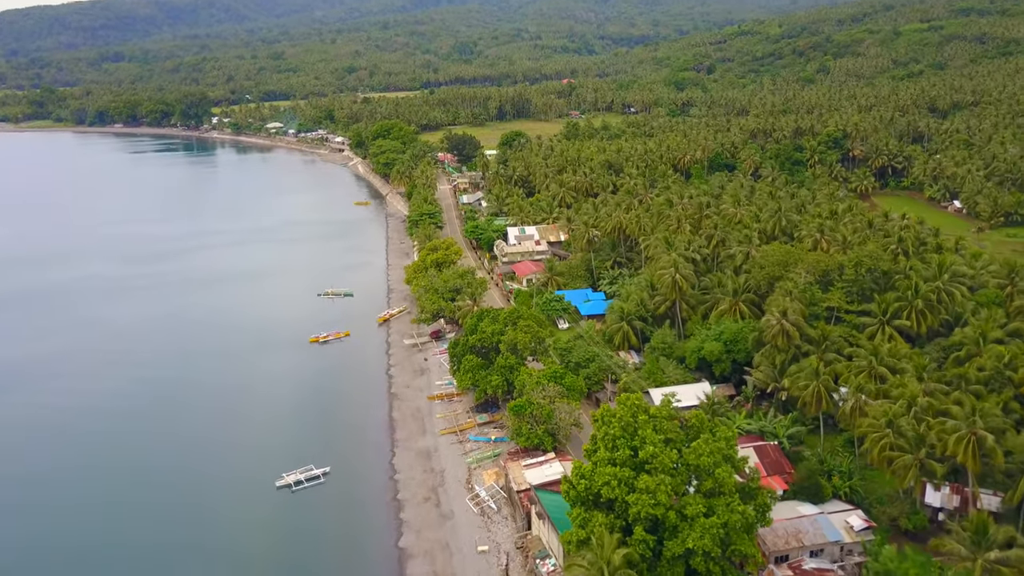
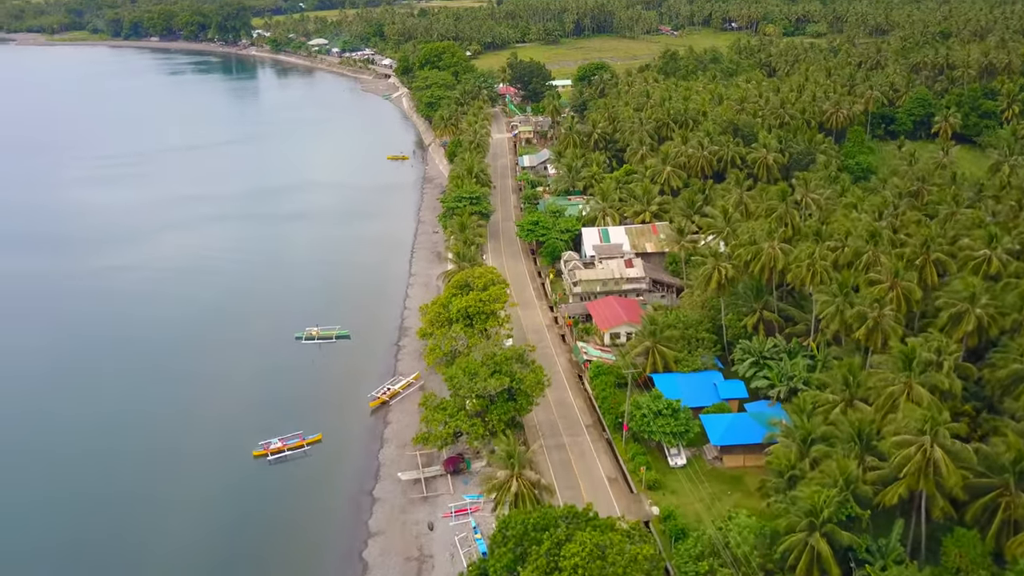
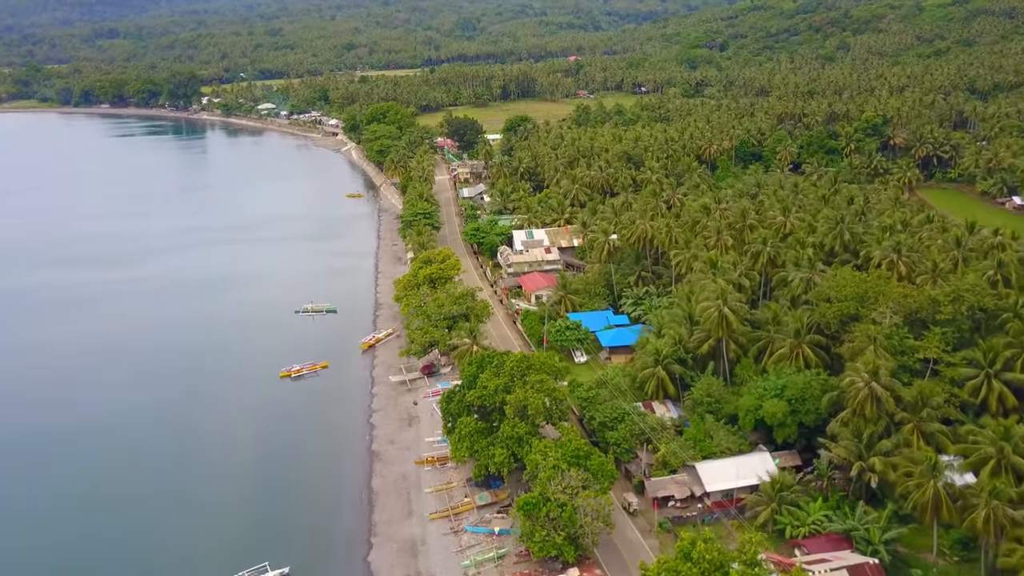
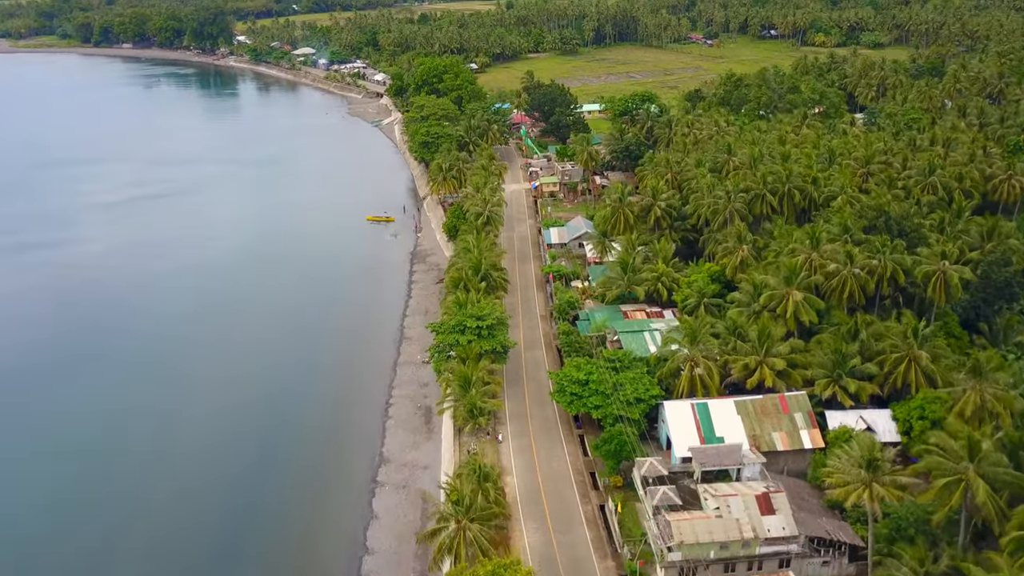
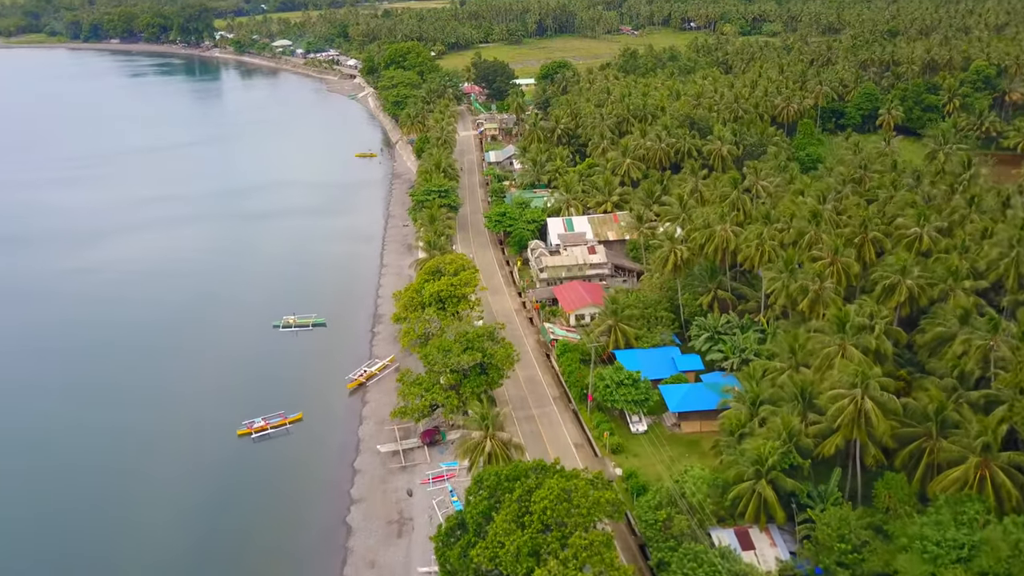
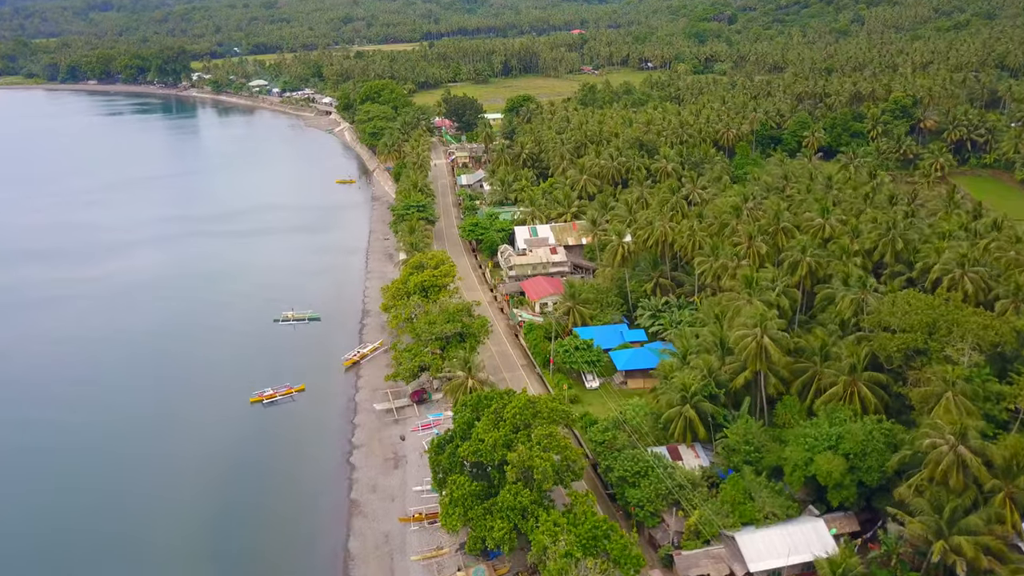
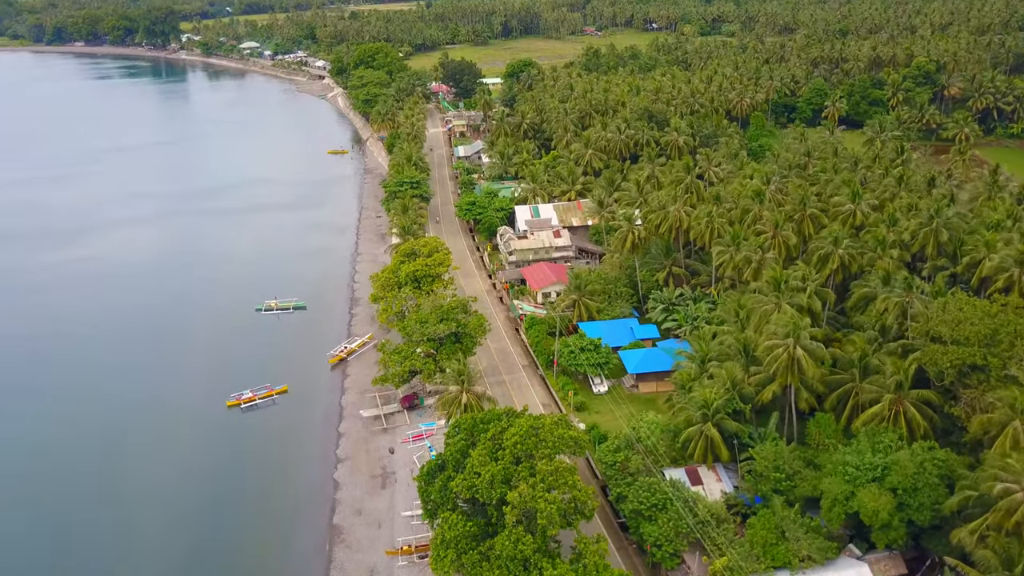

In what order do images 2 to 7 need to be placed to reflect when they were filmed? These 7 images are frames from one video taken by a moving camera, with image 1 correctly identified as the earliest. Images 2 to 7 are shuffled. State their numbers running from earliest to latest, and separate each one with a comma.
3, 6, 7, 5, 2, 4
